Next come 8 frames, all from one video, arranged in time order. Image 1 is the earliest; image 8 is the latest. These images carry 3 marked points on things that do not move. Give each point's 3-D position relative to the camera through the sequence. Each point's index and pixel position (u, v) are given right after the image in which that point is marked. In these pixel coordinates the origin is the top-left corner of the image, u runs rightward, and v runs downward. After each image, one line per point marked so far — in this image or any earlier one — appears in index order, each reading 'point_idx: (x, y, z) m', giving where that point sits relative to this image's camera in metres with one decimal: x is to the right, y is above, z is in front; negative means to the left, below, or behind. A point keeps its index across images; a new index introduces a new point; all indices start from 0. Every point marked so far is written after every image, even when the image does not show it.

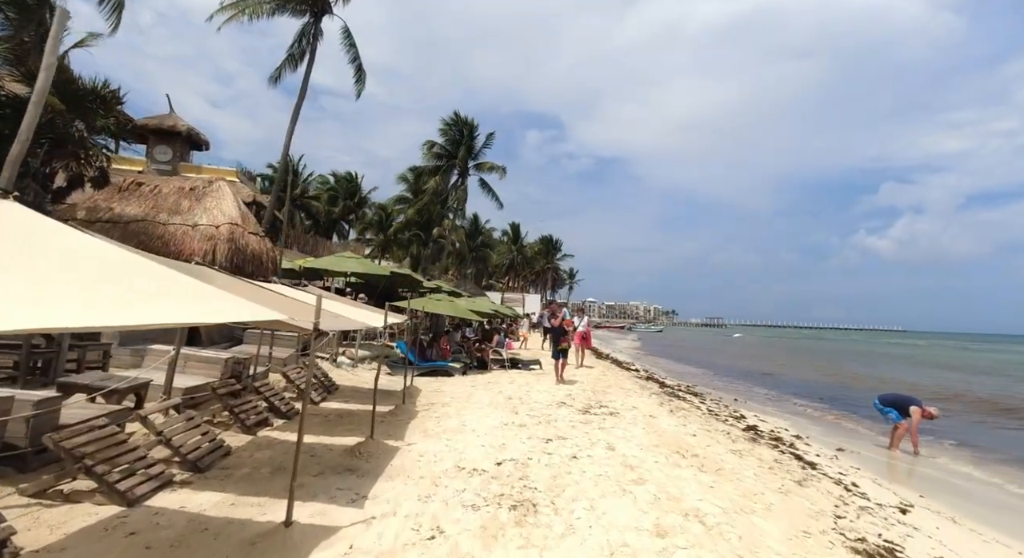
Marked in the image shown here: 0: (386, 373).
0: (-3.5, -2.7, +13.7) m
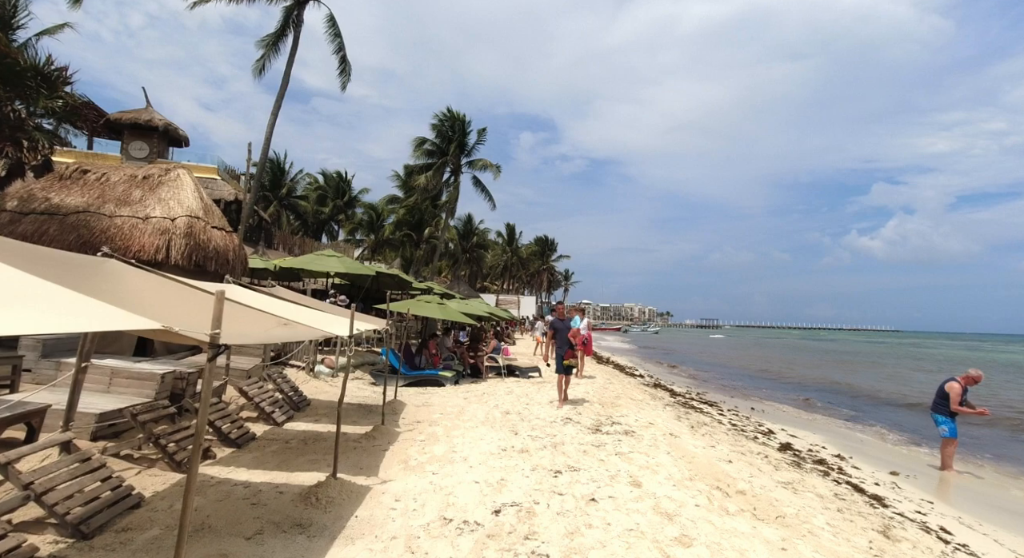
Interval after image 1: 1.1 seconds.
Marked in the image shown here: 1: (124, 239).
0: (-3.6, -2.7, +12.4) m
1: (-7.3, +0.7, +9.1) m
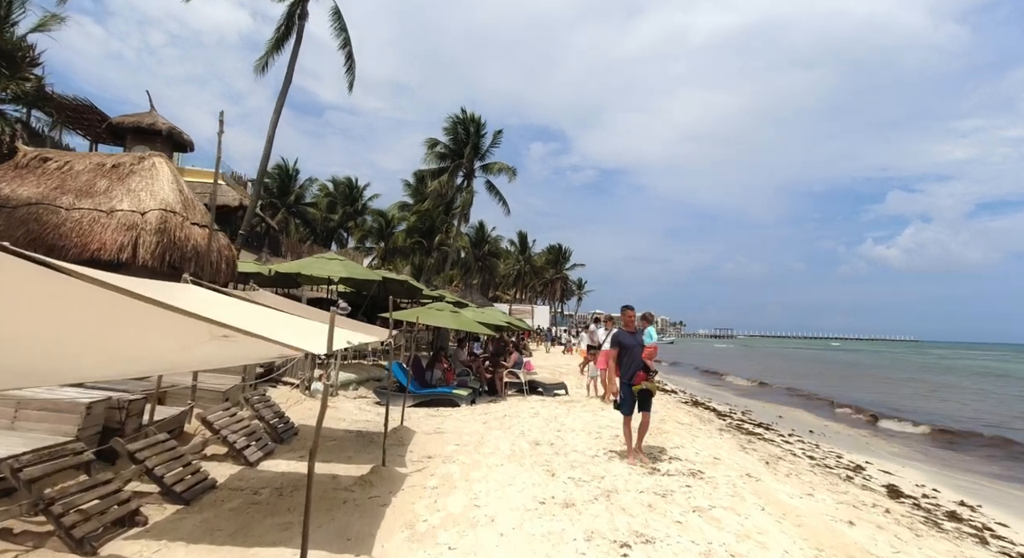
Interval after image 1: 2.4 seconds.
0: (-3.1, -2.8, +10.9) m
1: (-6.8, +0.7, +7.7) m
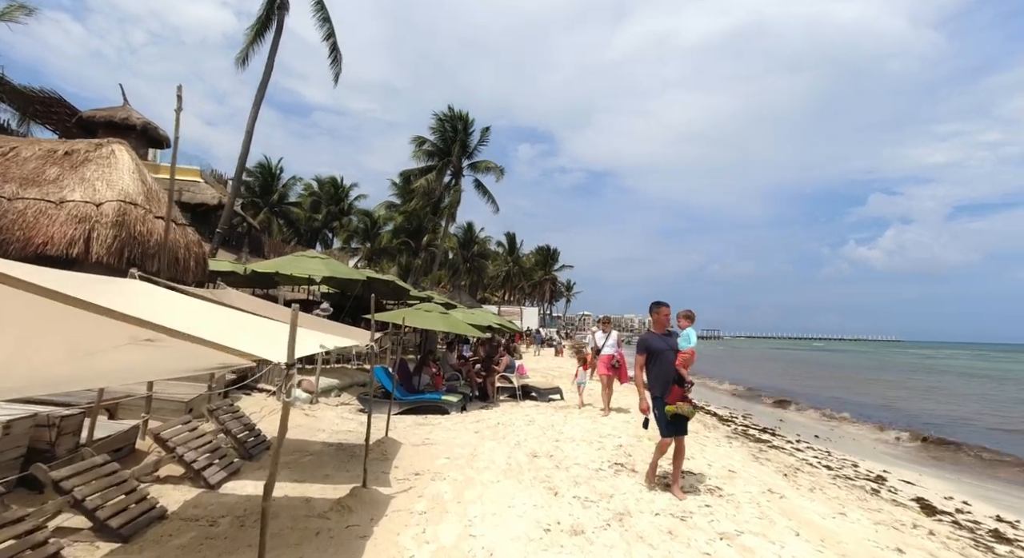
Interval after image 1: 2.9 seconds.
0: (-3.2, -2.8, +10.1) m
1: (-6.9, +0.7, +6.9) m
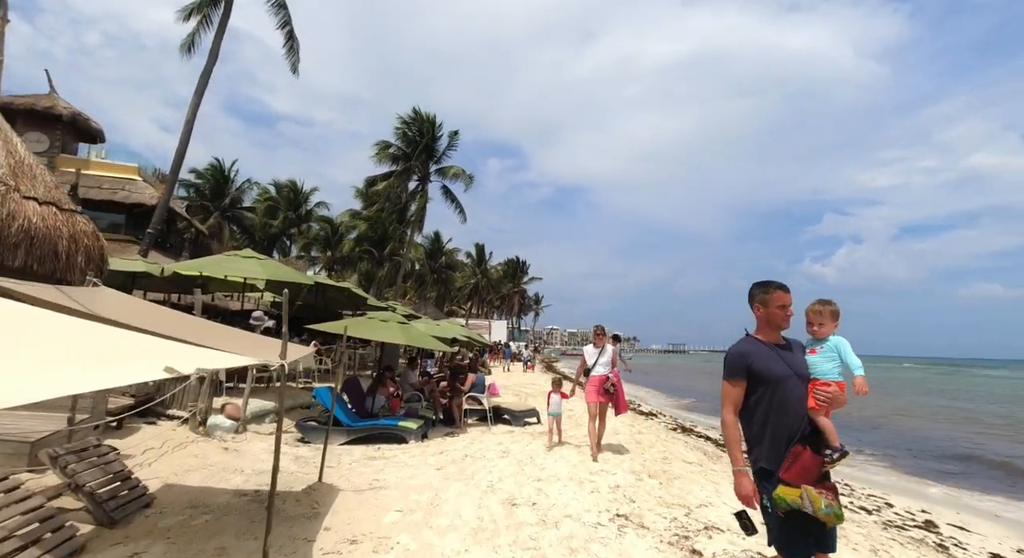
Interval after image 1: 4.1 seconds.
0: (-3.7, -2.8, +8.3) m
1: (-7.2, +0.8, +4.9) m
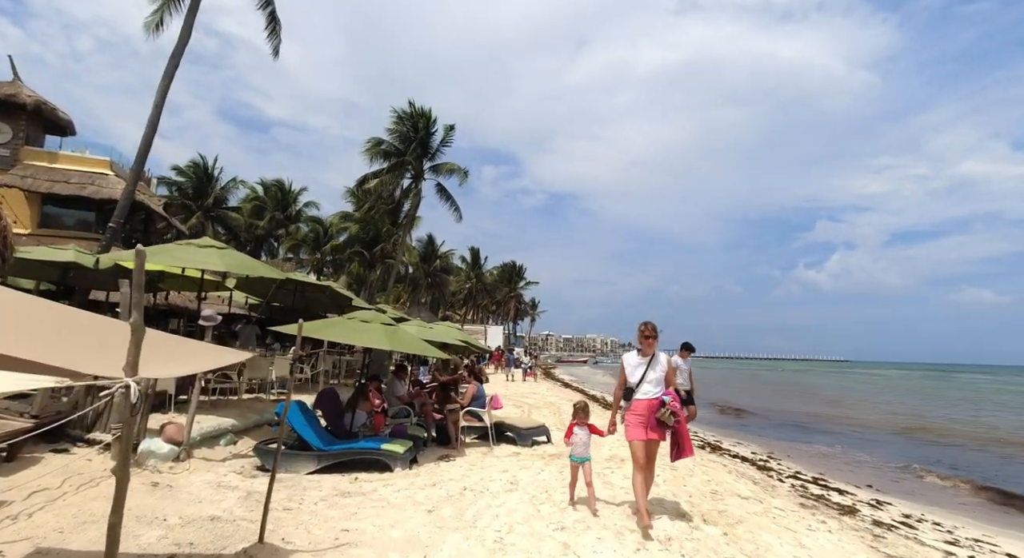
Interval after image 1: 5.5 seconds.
0: (-3.6, -2.7, +6.7) m
1: (-7.0, +1.0, +3.3) m
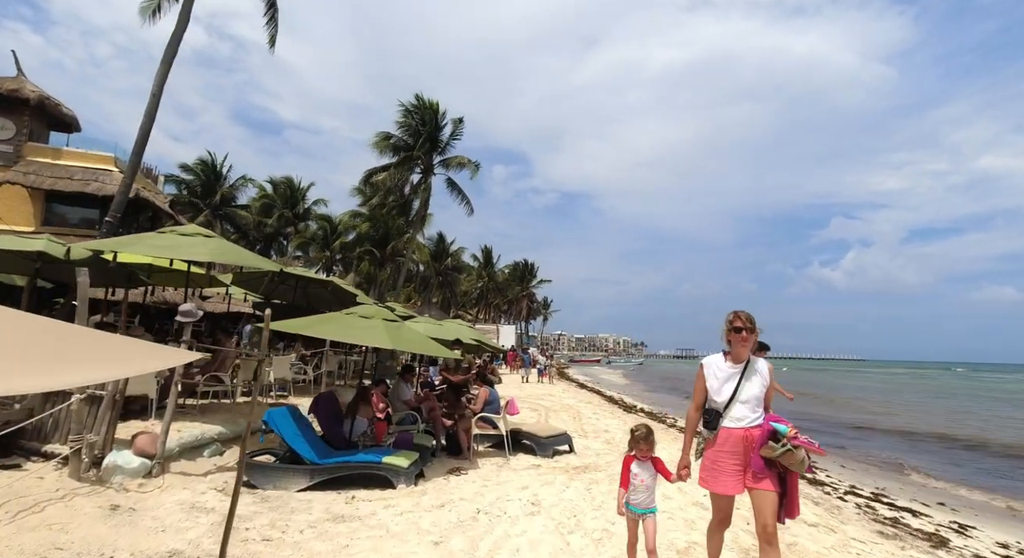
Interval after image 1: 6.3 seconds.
0: (-3.3, -2.6, +5.8) m
1: (-6.8, +1.1, +2.5) m
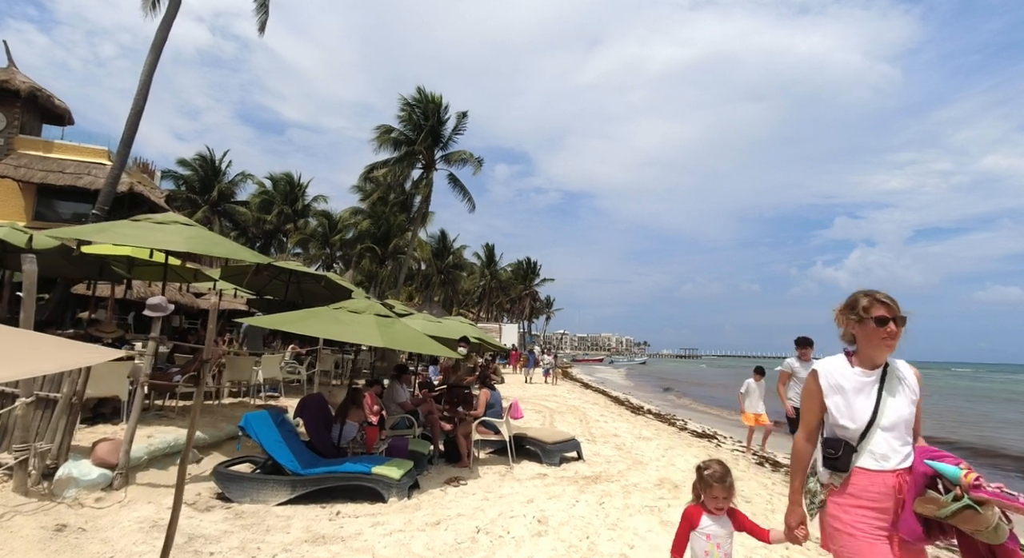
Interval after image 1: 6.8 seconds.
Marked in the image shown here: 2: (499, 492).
0: (-3.3, -2.4, +5.2) m
1: (-6.8, +1.2, +1.9) m
2: (-0.2, -2.7, +6.1) m
